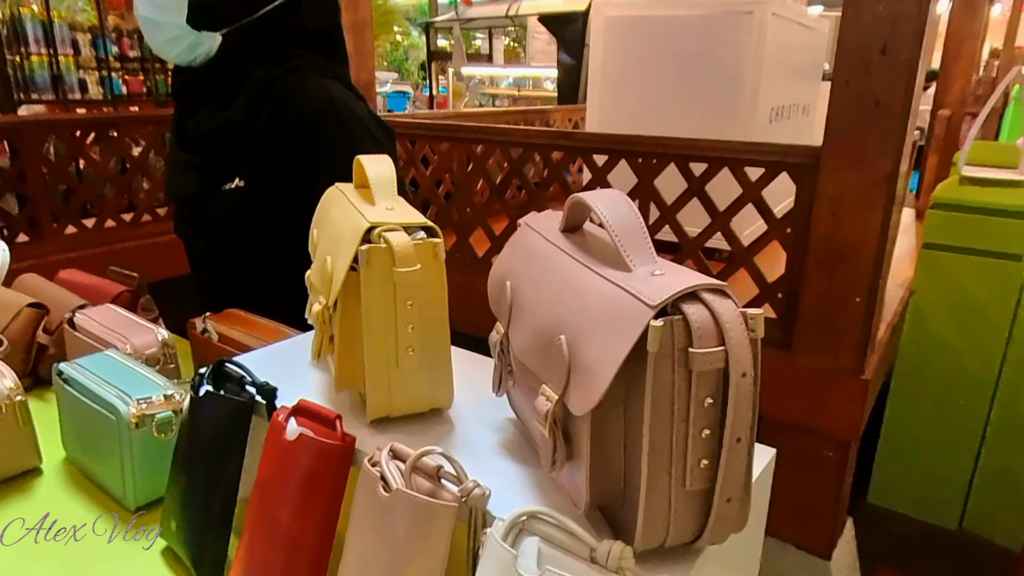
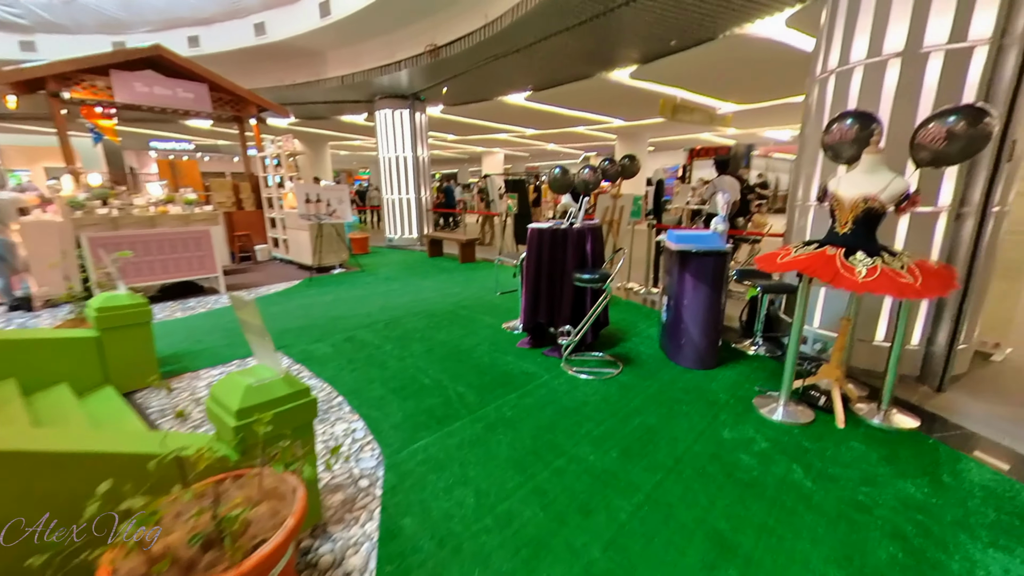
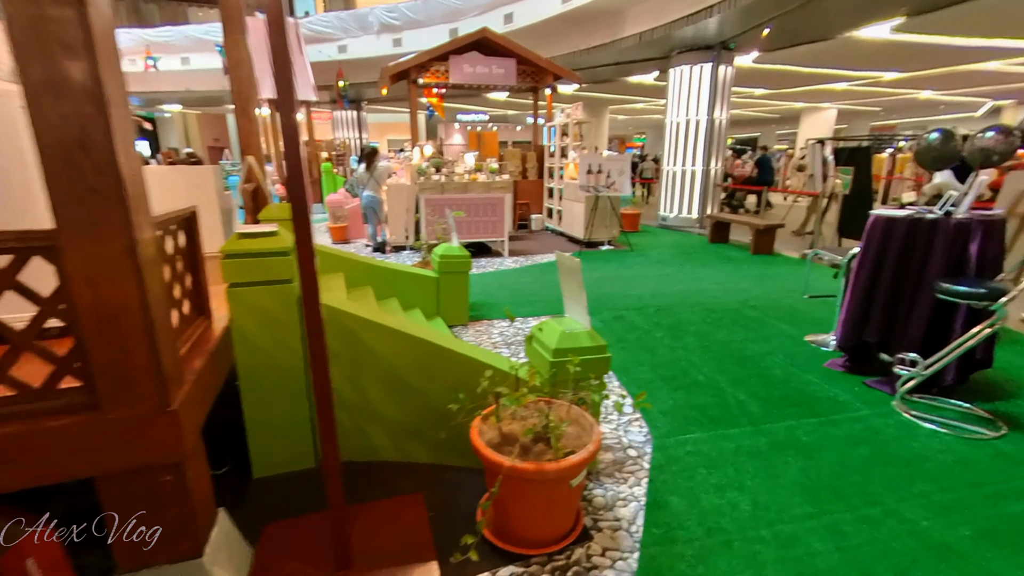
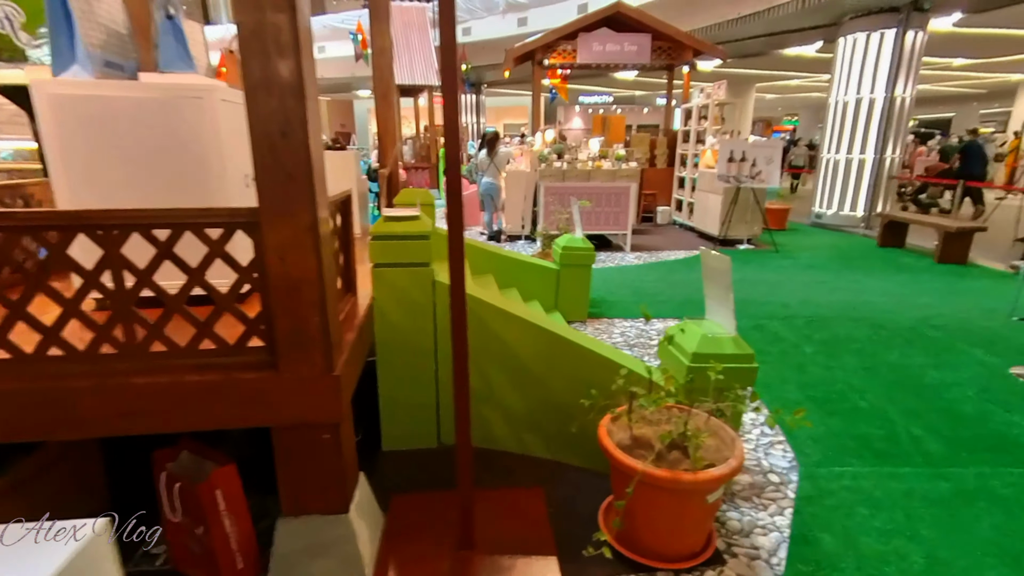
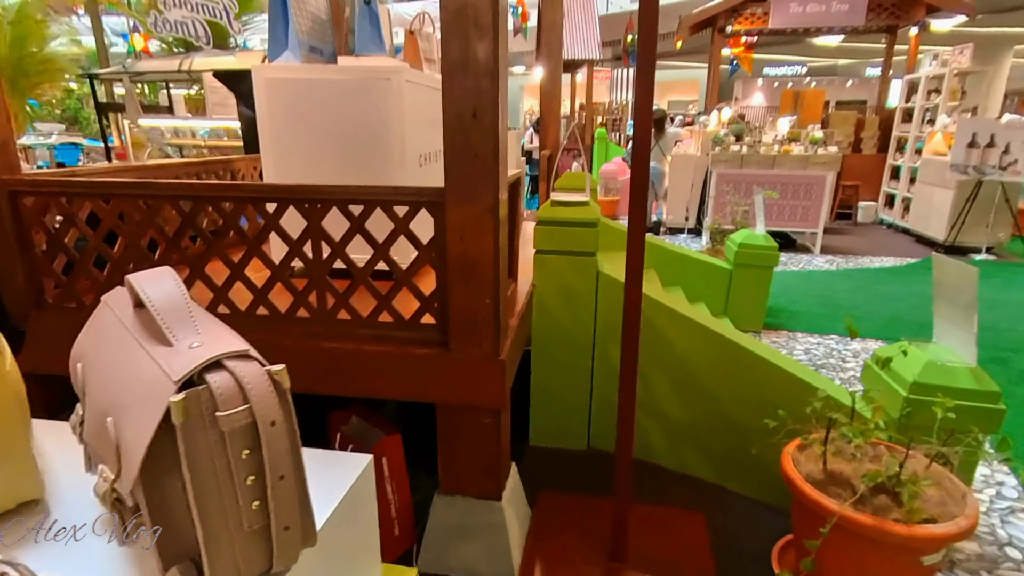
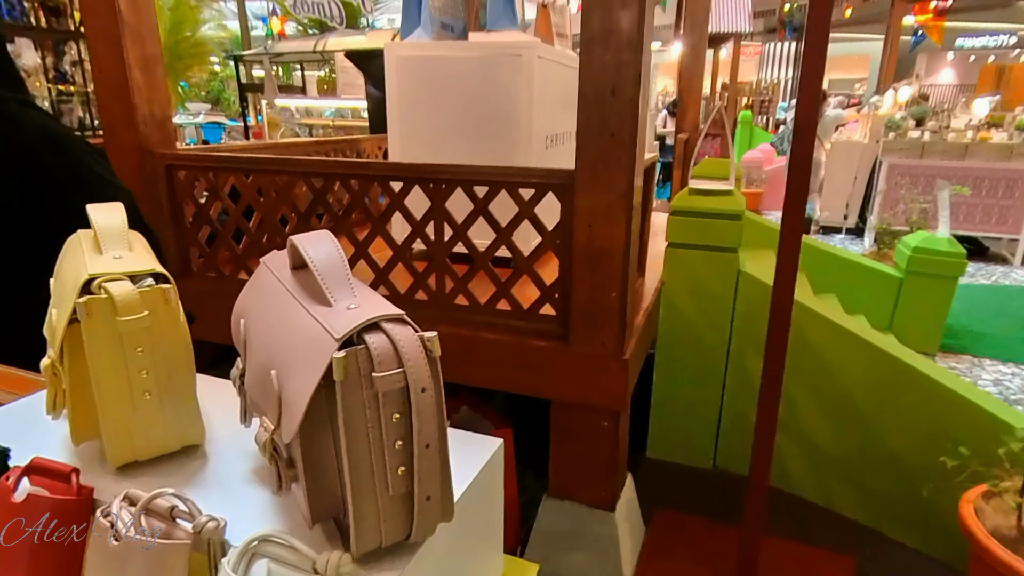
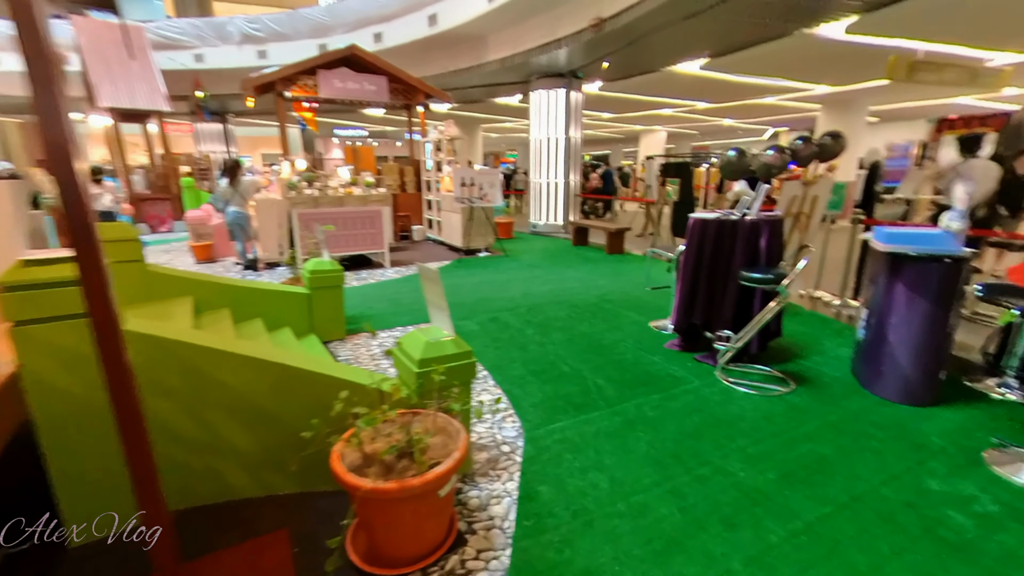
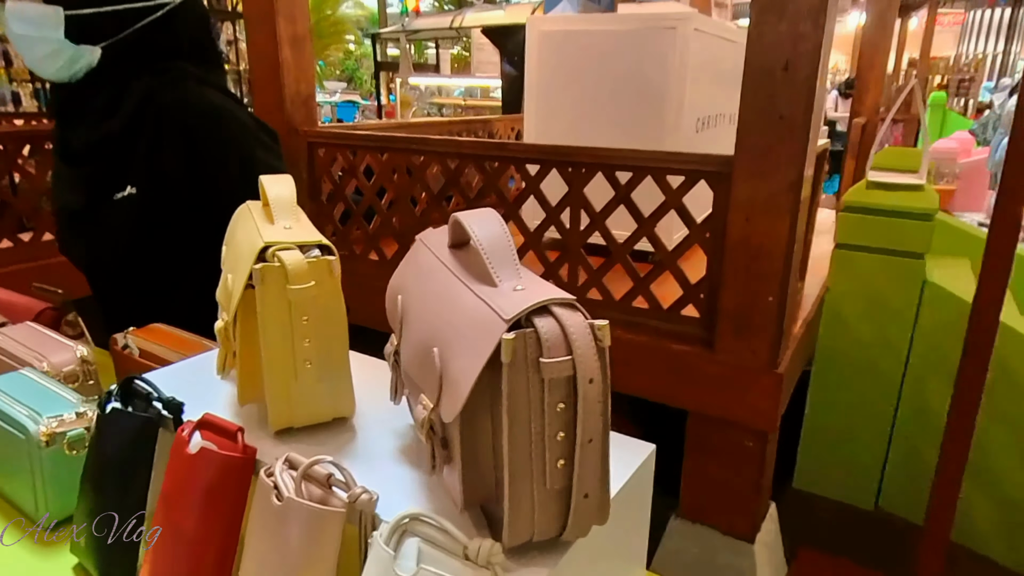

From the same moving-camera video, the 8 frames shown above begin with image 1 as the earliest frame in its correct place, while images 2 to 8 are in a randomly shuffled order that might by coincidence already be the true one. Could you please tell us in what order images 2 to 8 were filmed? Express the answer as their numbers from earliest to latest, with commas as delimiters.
8, 6, 5, 4, 3, 7, 2
